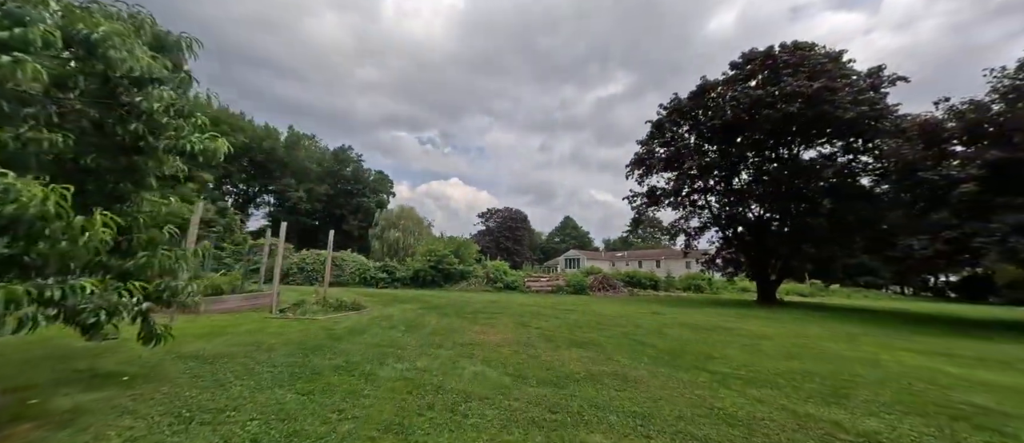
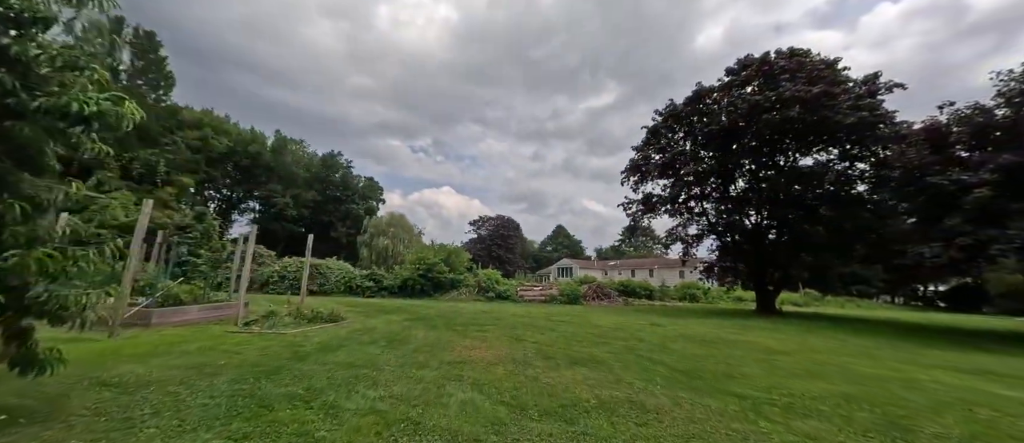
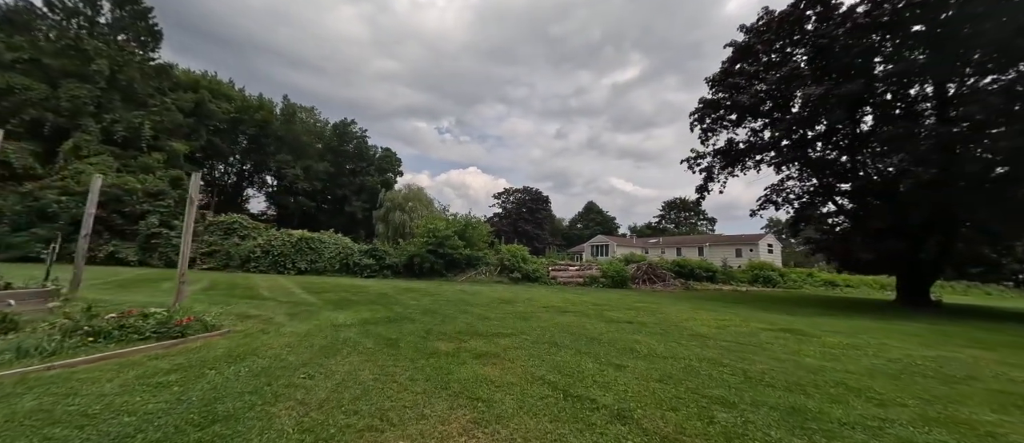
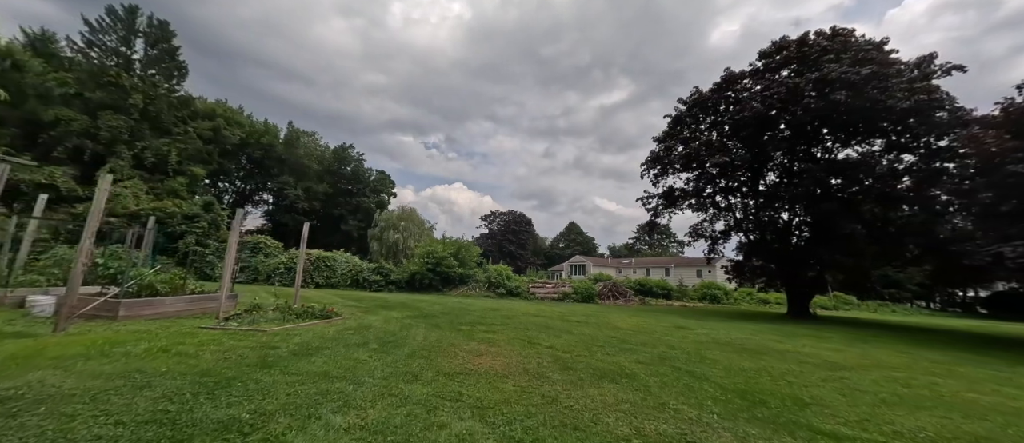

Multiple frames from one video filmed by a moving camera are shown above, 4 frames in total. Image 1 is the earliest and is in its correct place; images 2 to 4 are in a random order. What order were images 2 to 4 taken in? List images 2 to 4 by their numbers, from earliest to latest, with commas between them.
2, 4, 3
